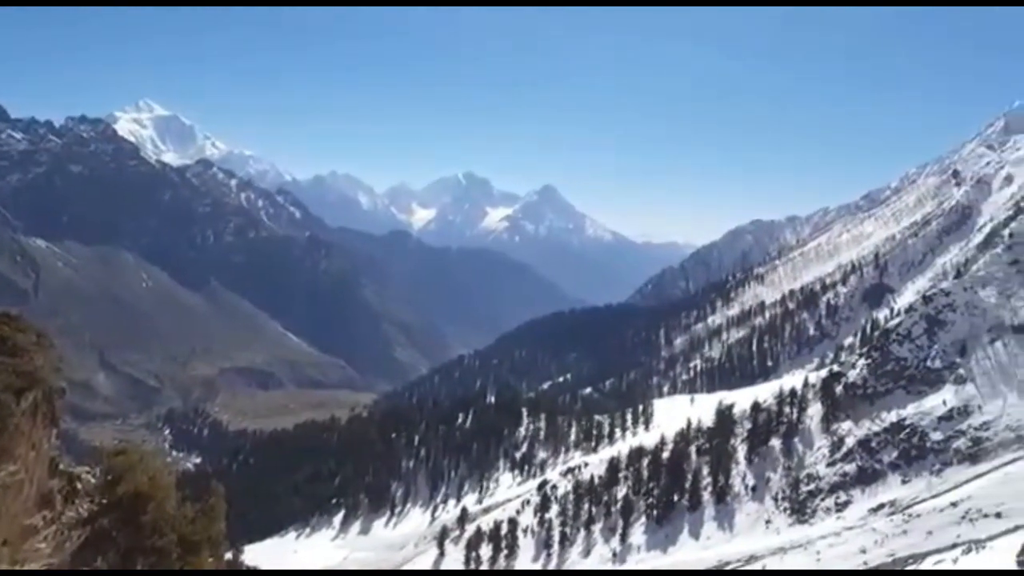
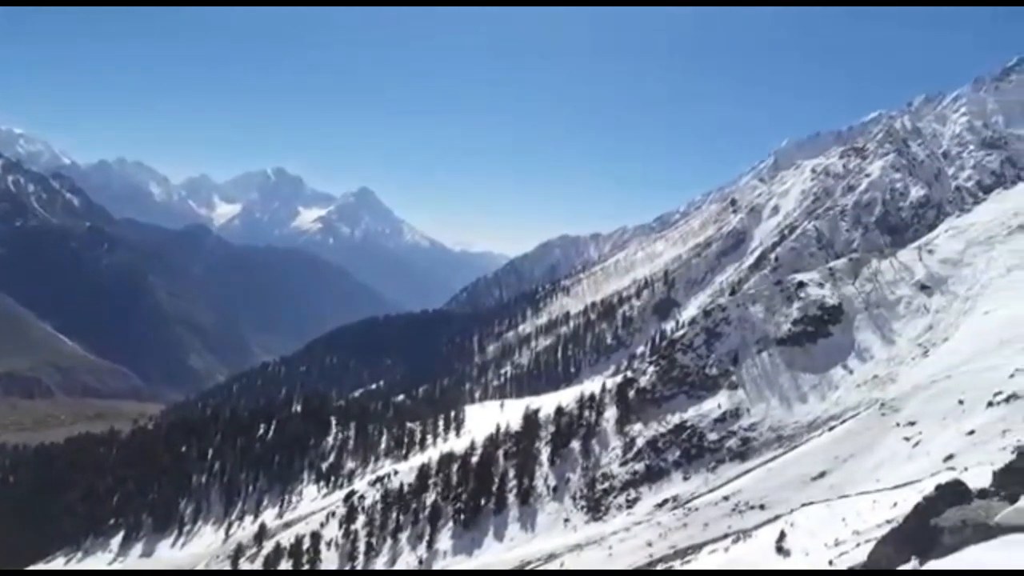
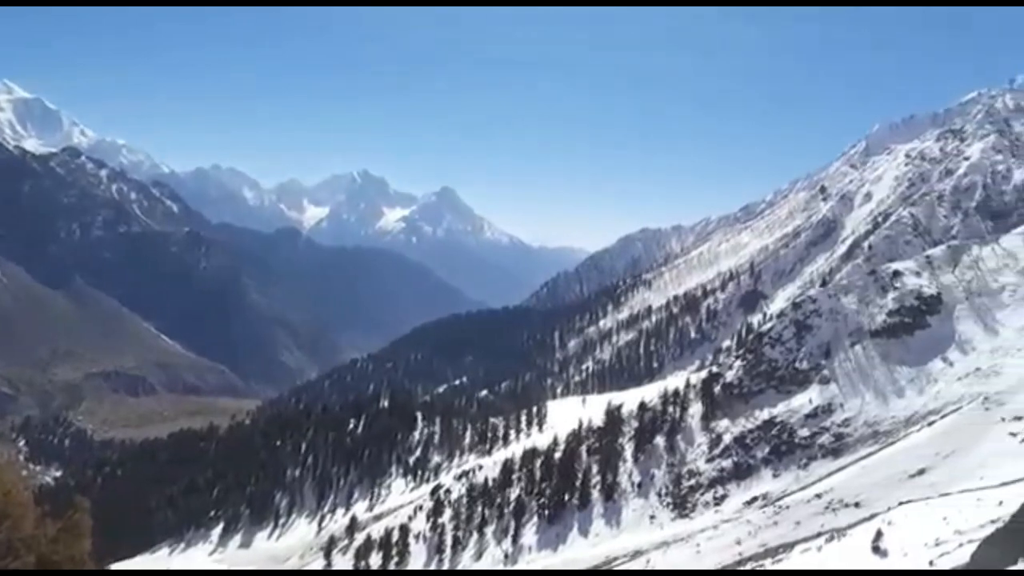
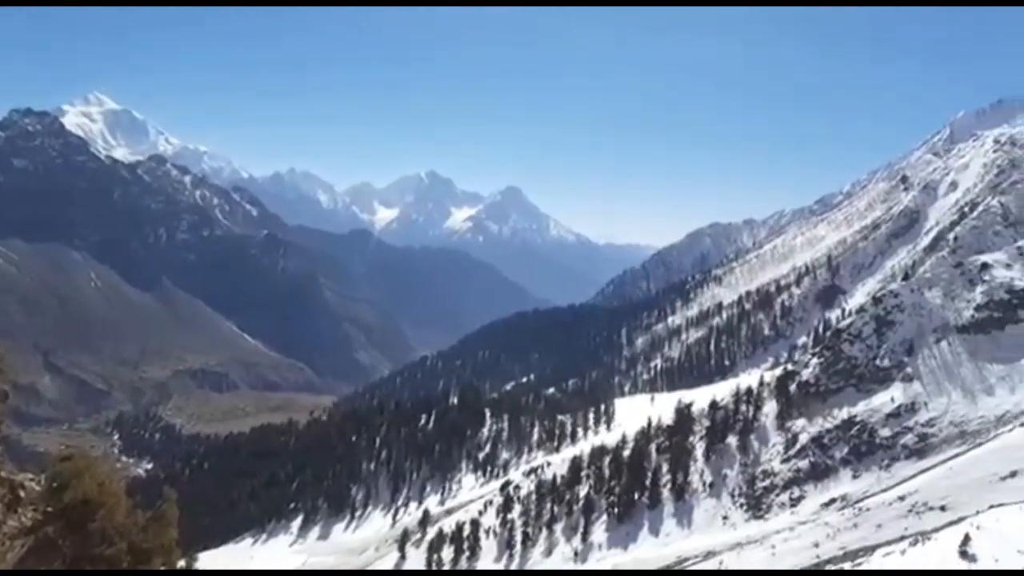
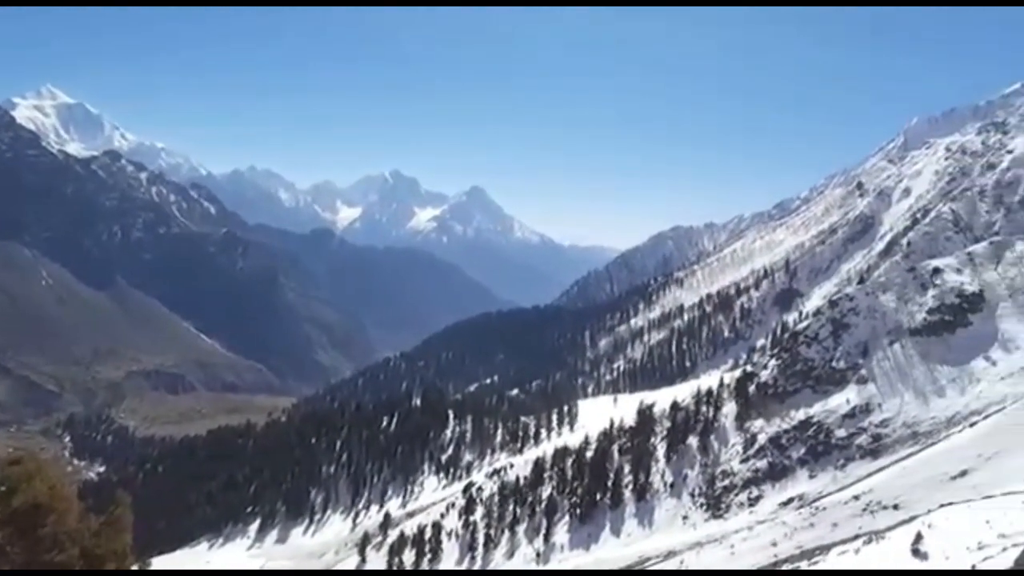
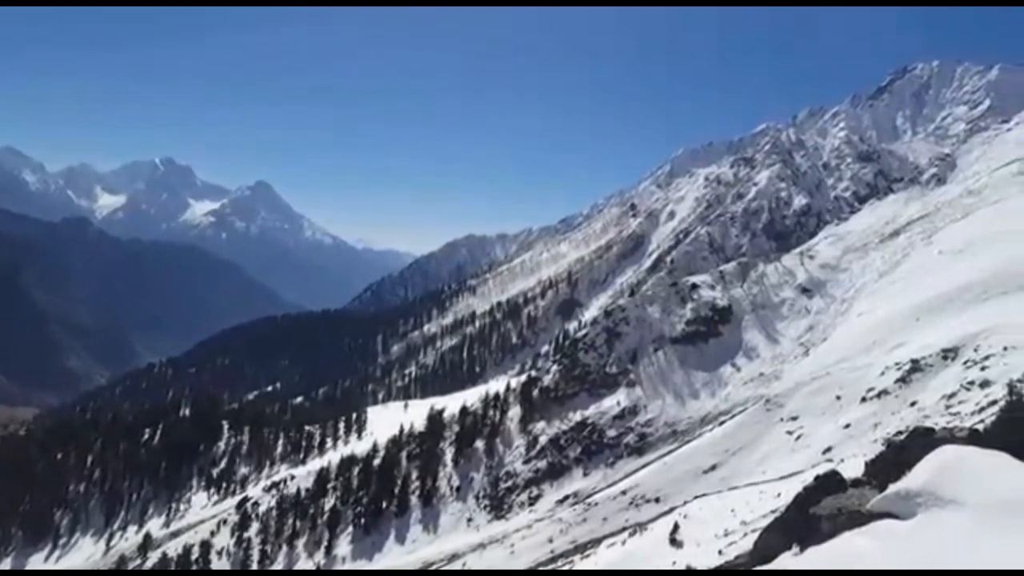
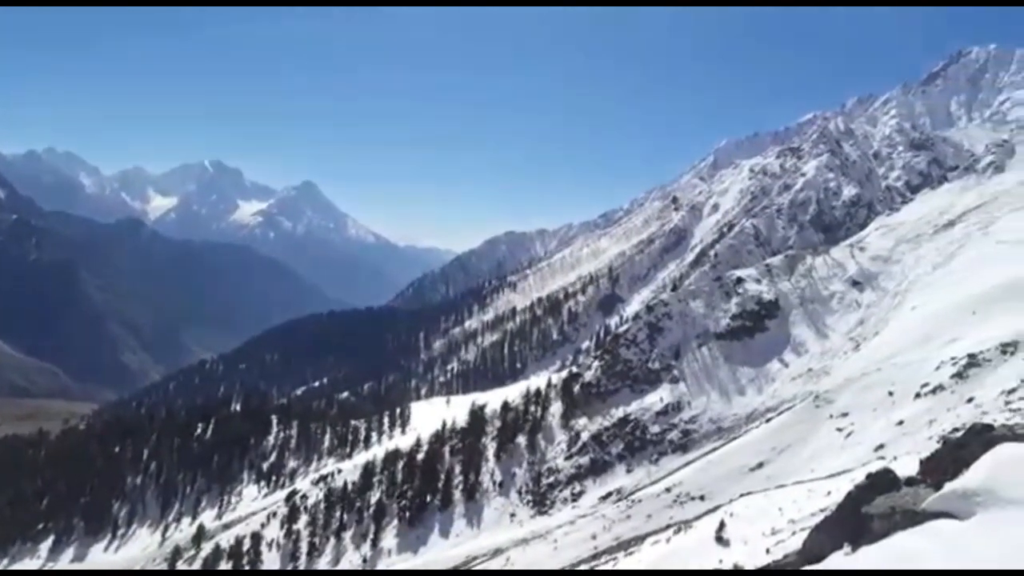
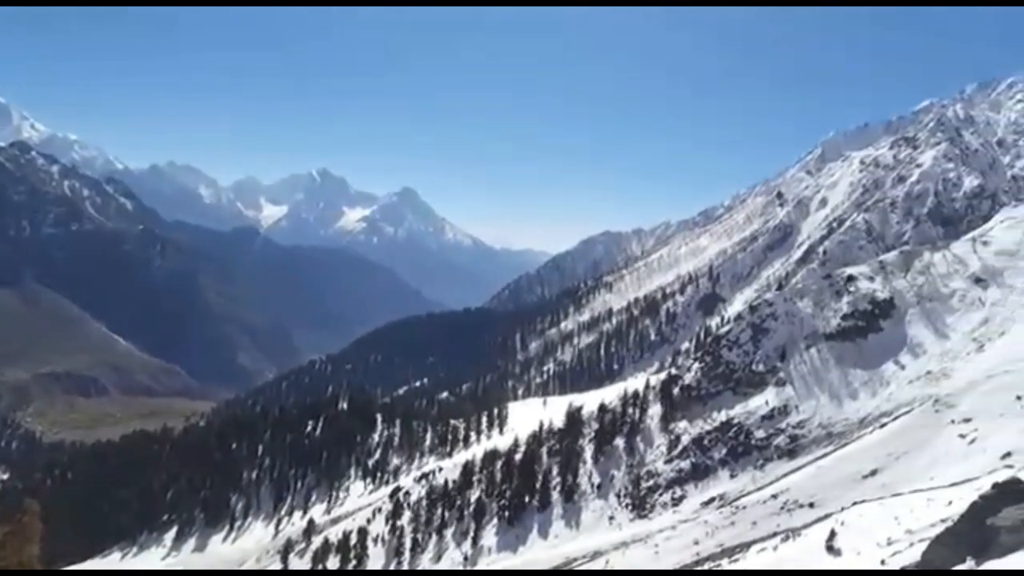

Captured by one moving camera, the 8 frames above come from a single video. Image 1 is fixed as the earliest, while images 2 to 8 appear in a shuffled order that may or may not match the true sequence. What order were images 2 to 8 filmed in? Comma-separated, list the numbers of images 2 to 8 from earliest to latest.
4, 5, 3, 8, 2, 7, 6
